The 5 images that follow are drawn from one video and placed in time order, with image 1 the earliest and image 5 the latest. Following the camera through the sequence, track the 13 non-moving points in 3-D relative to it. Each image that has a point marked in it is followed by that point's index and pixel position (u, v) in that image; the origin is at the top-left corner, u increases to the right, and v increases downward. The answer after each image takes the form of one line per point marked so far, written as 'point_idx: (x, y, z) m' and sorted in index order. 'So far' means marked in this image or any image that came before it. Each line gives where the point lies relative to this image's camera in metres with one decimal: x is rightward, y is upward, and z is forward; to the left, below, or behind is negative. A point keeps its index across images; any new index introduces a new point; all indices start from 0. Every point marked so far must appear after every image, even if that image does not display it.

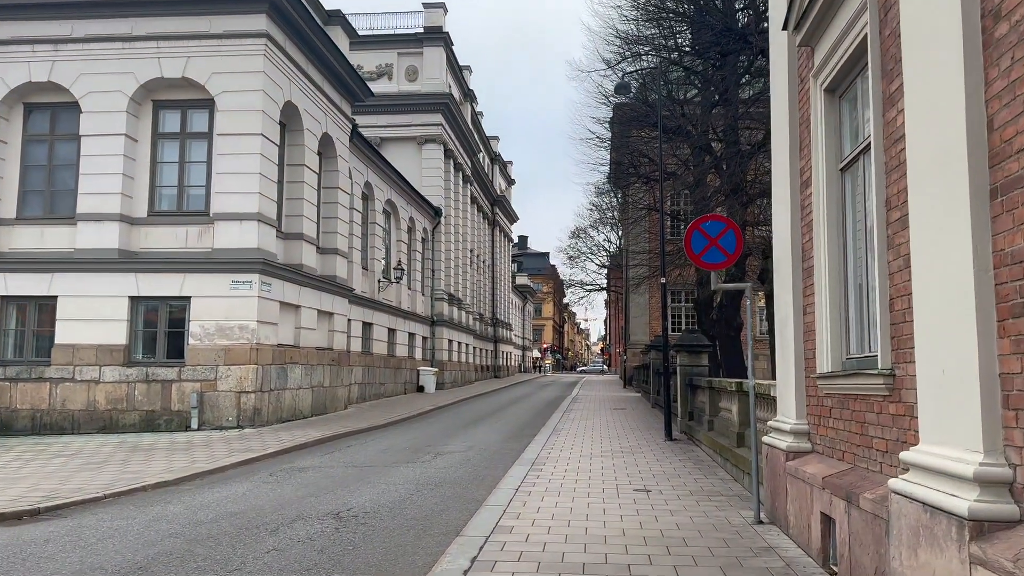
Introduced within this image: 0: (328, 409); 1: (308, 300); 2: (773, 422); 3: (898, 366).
0: (-4.4, -2.9, +19.1) m
1: (-4.6, -0.3, +18.2) m
2: (+2.4, -1.2, +7.5) m
3: (+2.3, -0.5, +4.8) m
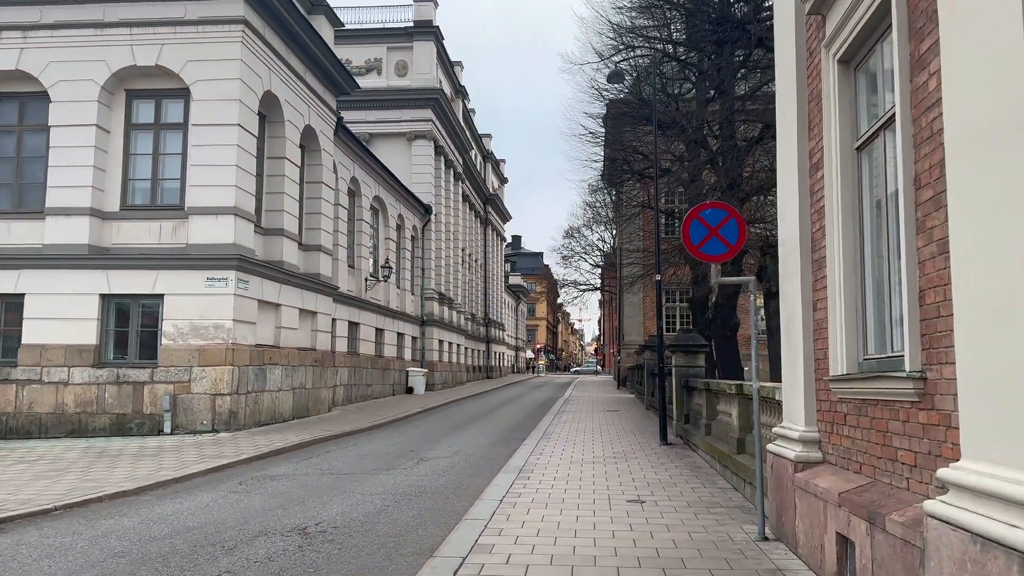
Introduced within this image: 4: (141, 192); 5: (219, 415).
0: (-4.6, -2.8, +18.5) m
1: (-4.9, -0.2, +17.5) m
2: (+2.3, -1.2, +6.8) m
3: (+2.2, -0.4, +4.2) m
4: (-7.2, +1.9, +15.7) m
5: (-5.3, -2.3, +14.7) m
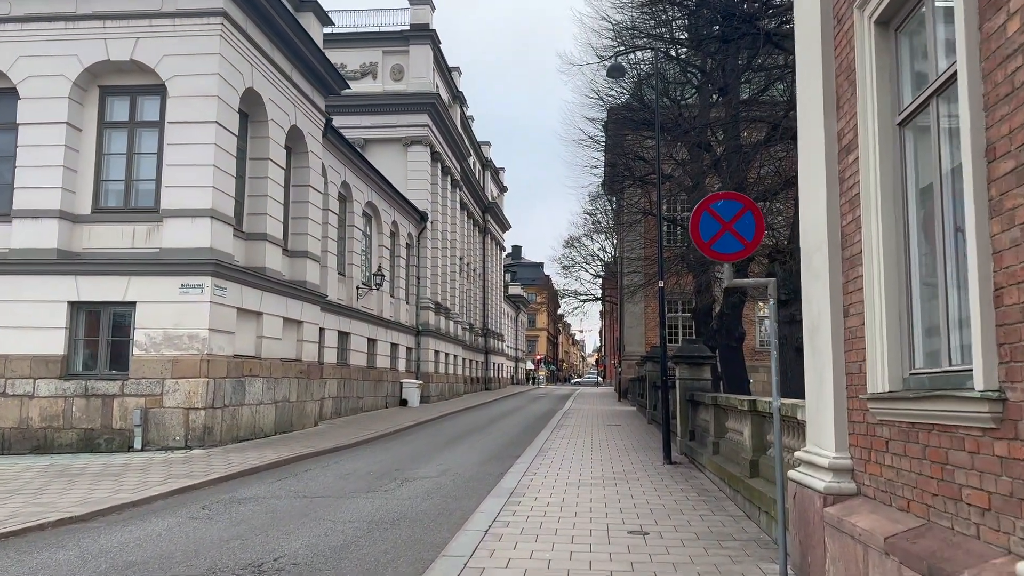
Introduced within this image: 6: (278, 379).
0: (-4.7, -3.0, +17.5) m
1: (-5.0, -0.4, +16.7) m
2: (+2.1, -1.2, +5.9) m
3: (+2.0, -0.4, +3.3) m
4: (-7.3, +1.7, +14.9) m
5: (-5.5, -2.4, +13.8) m
6: (-4.8, -1.9, +16.8) m
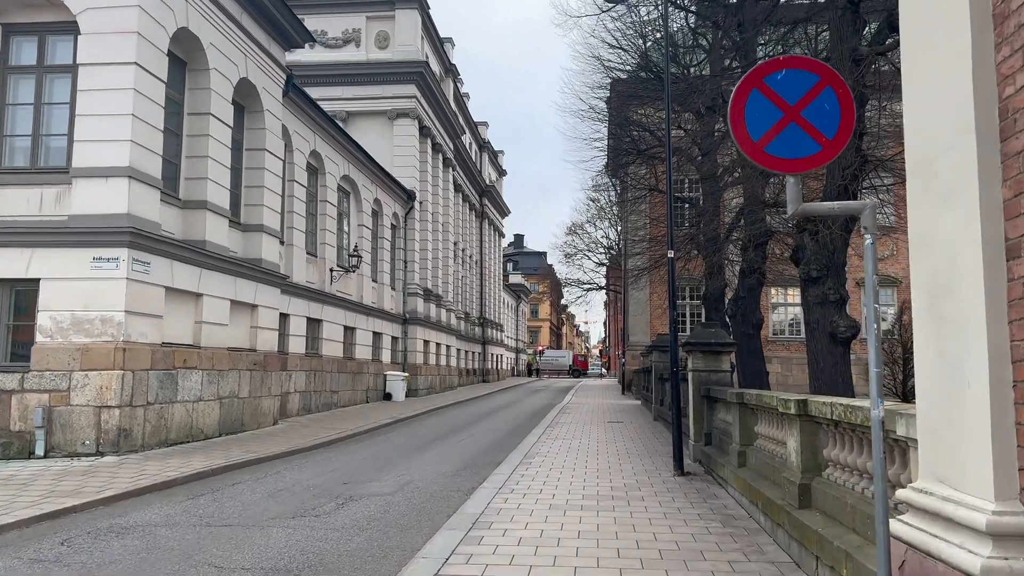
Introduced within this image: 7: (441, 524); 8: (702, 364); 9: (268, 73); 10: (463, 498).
0: (-5.0, -2.6, +15.2) m
1: (-5.3, 0.0, +14.3) m
2: (+1.8, -0.9, +3.5) m
3: (+1.7, -0.1, +0.9) m
4: (-7.6, +2.1, +12.5) m
5: (-5.8, -2.1, +11.4) m
6: (-5.1, -1.5, +14.4) m
7: (-0.7, -2.2, +7.5) m
8: (+2.8, -1.1, +11.8) m
9: (-5.0, +4.5, +16.7) m
10: (-0.5, -2.3, +8.9) m
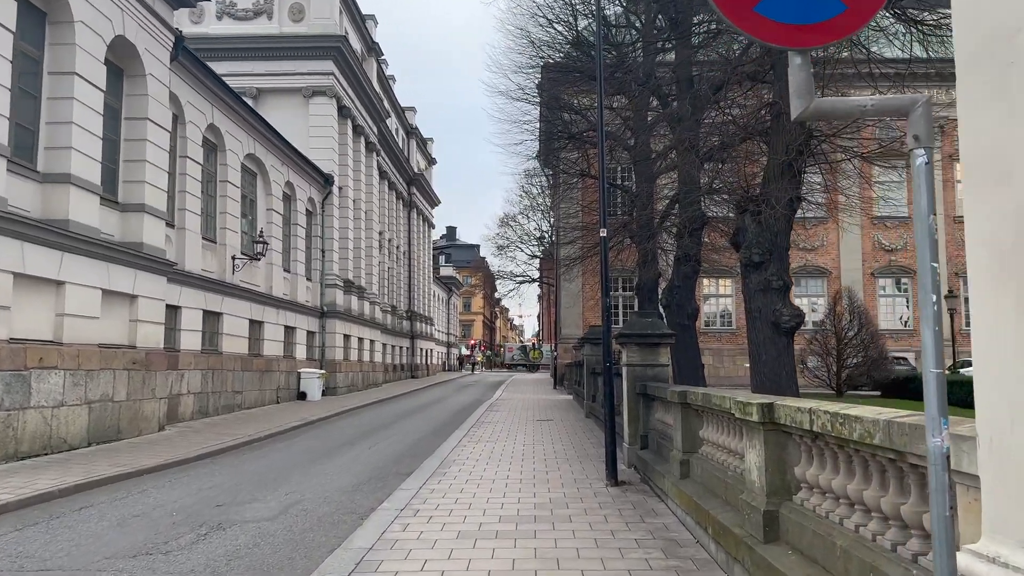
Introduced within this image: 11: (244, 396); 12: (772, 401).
0: (-6.4, -2.4, +13.3) m
1: (-6.6, +0.2, +12.4) m
2: (+1.3, -0.8, +2.2) m
3: (+1.4, 0.0, -0.4) m
4: (-8.8, +2.3, +10.4) m
5: (-6.8, -1.9, +9.5) m
6: (-6.5, -1.3, +12.5) m
7: (-1.4, -2.0, +6.0) m
8: (+1.6, -0.9, +10.5) m
9: (-6.6, +4.7, +14.7) m
10: (-1.4, -2.1, +7.4) m
11: (-6.5, -2.6, +19.6) m
12: (+1.6, -0.7, +4.8) m
